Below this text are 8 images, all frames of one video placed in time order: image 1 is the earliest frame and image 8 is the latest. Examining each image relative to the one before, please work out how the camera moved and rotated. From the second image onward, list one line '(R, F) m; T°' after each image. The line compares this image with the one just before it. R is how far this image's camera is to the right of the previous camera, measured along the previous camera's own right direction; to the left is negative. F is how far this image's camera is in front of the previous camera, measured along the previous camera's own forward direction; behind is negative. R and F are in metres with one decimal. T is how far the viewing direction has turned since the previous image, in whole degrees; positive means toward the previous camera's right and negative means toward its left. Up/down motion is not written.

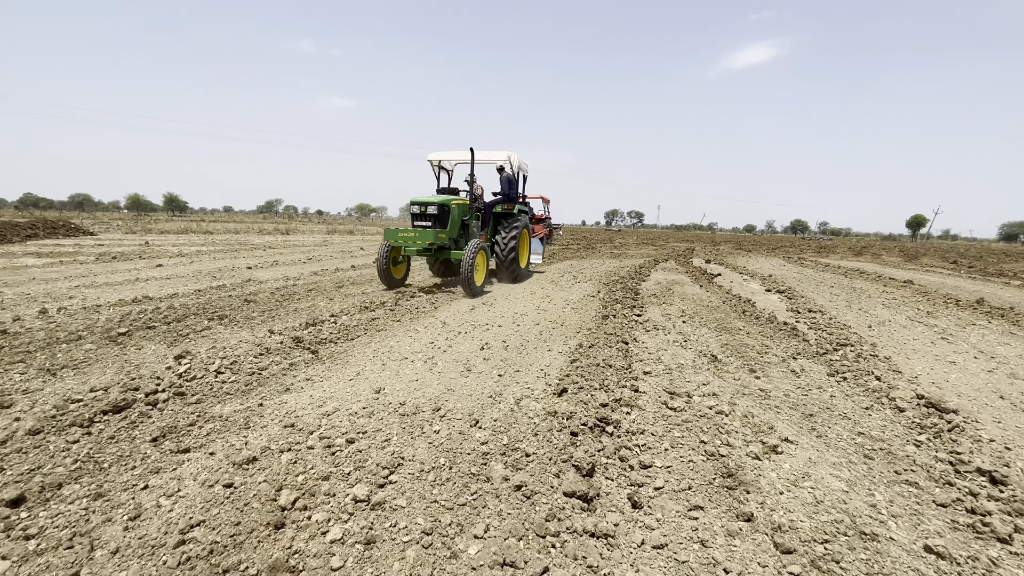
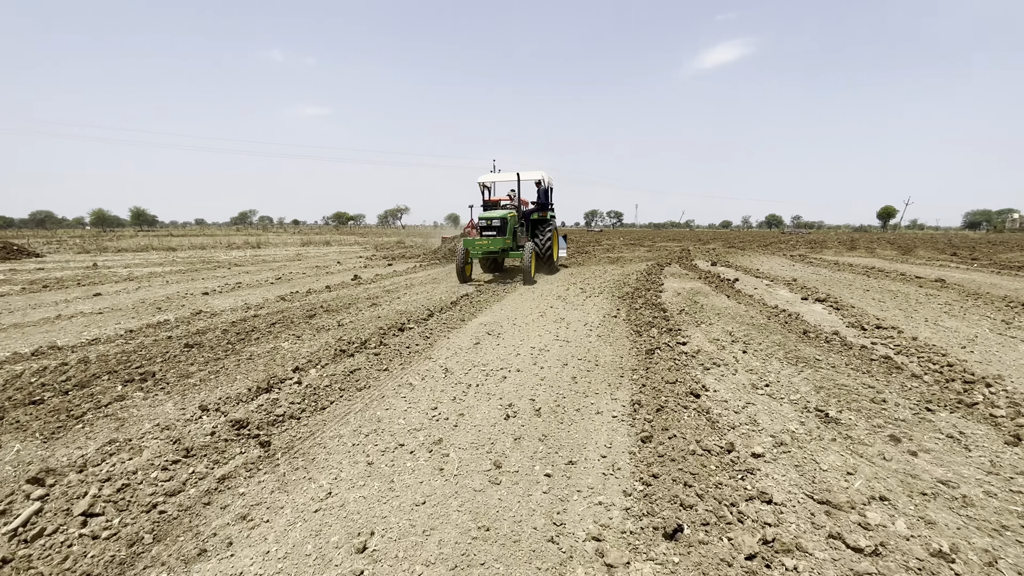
(-0.3, +1.2) m; +2°
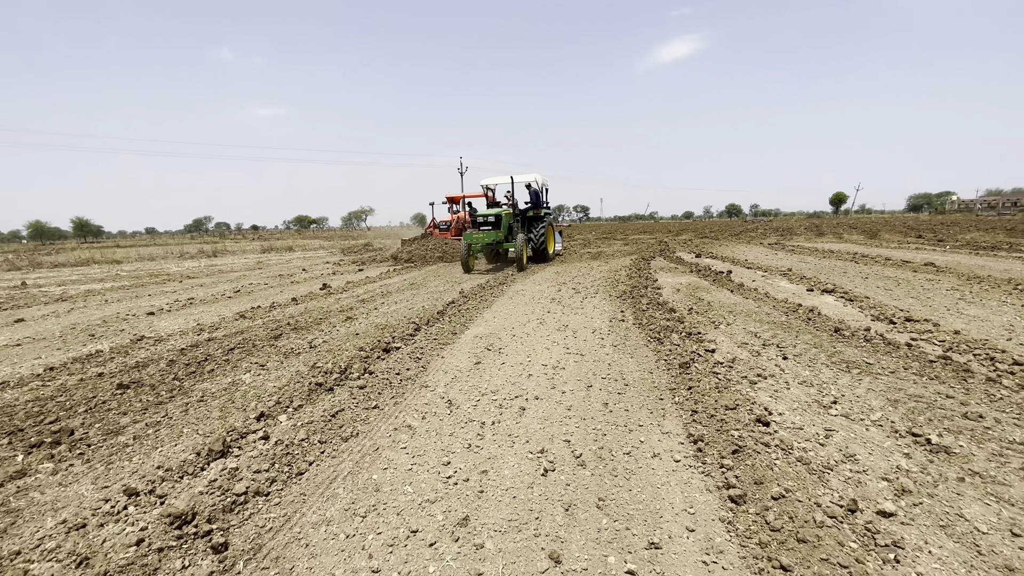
(-0.3, +0.7) m; +4°
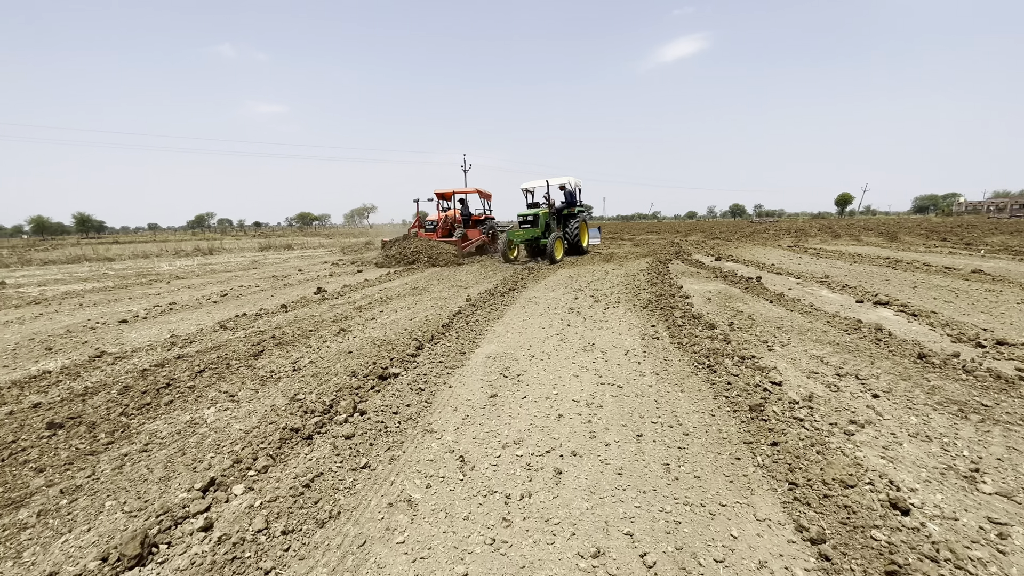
(-0.2, +0.8) m; 0°
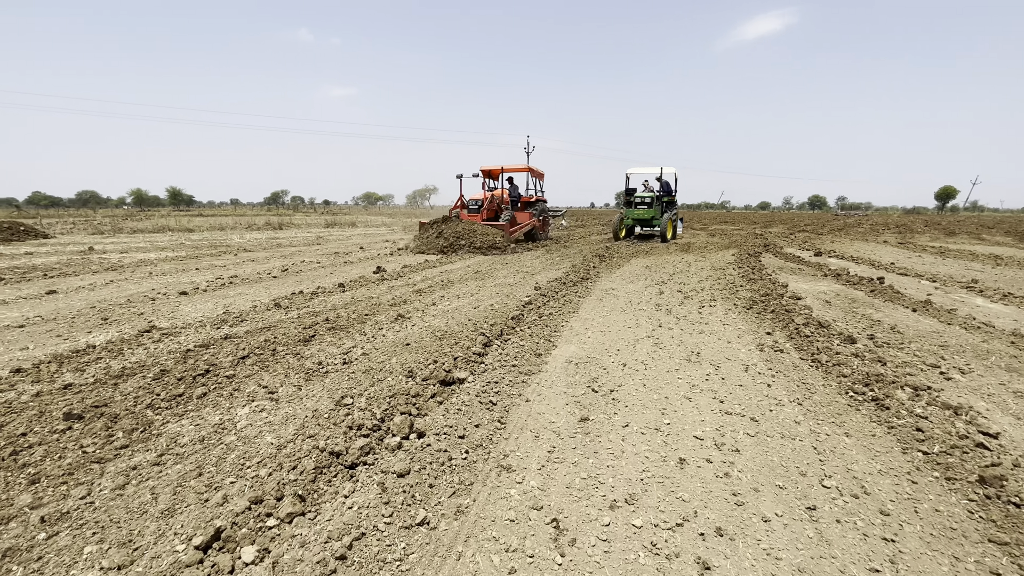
(-0.3, +0.8) m; -7°
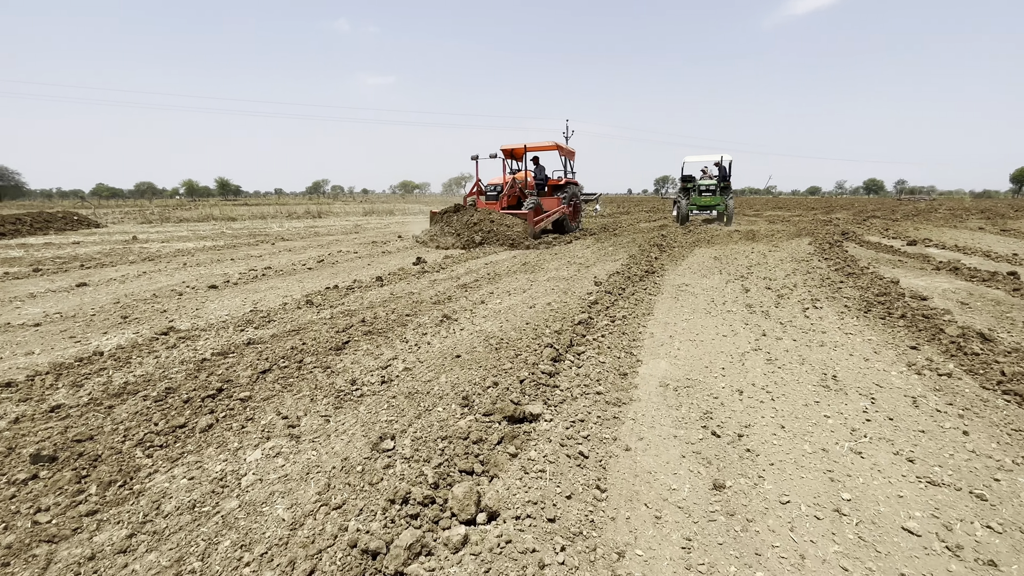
(-0.3, +0.8) m; -4°
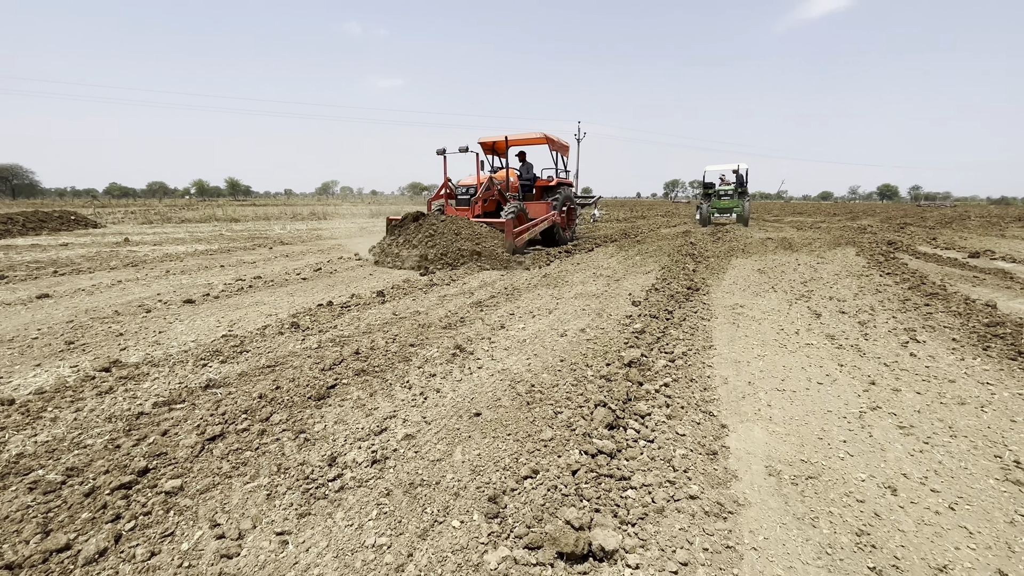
(-0.2, +0.9) m; -1°
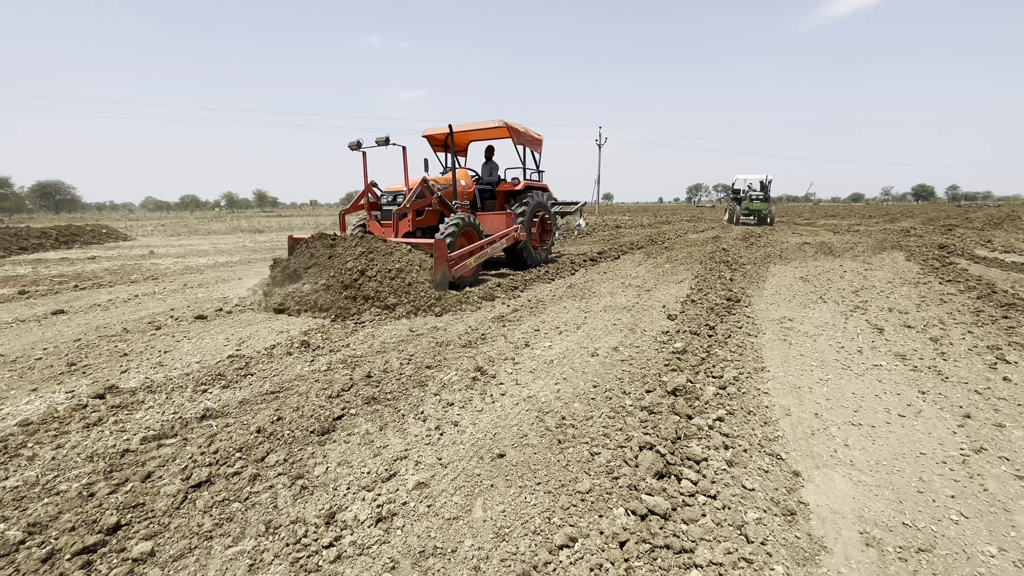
(0.0, +0.4) m; -3°
